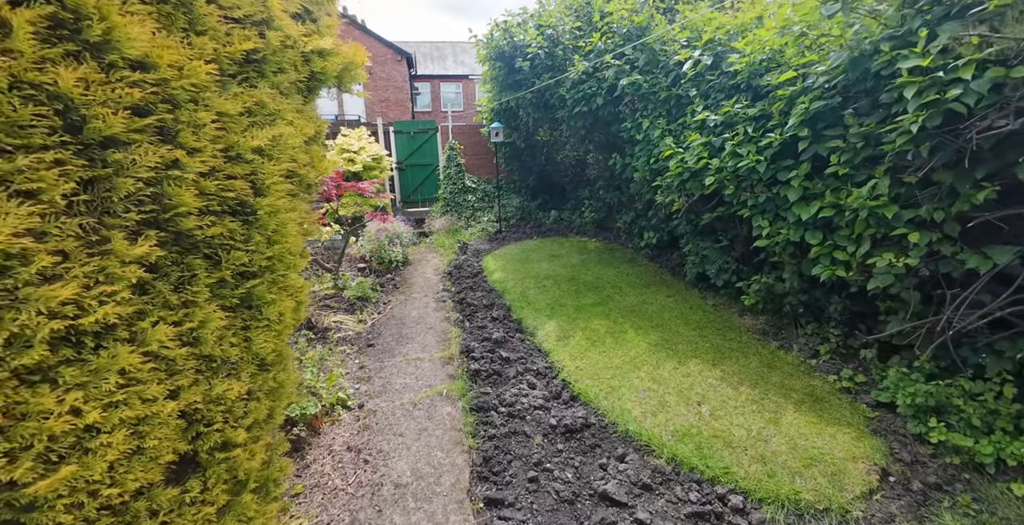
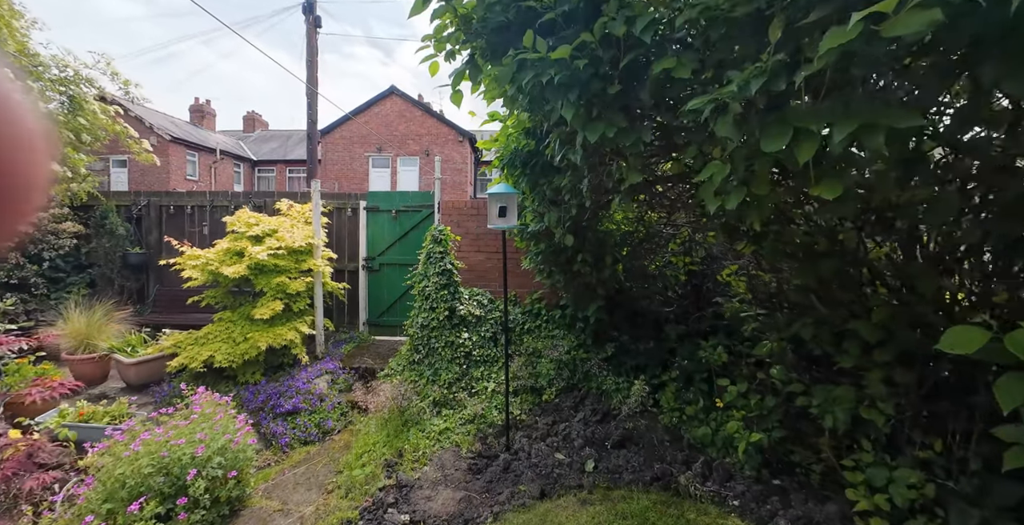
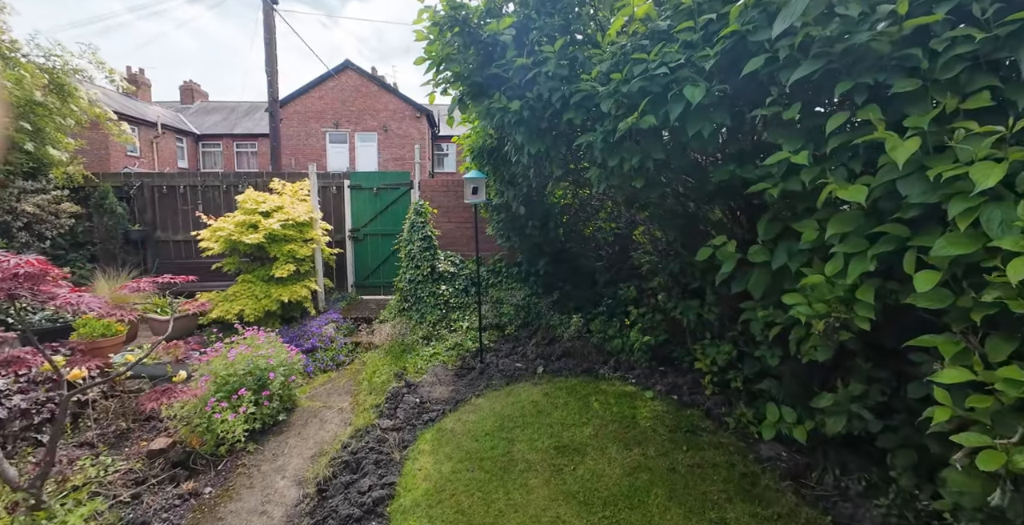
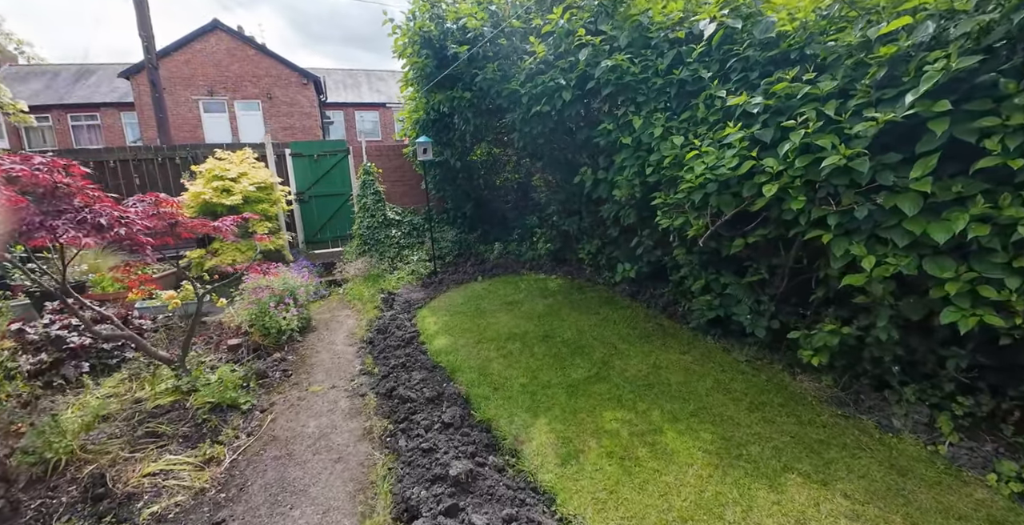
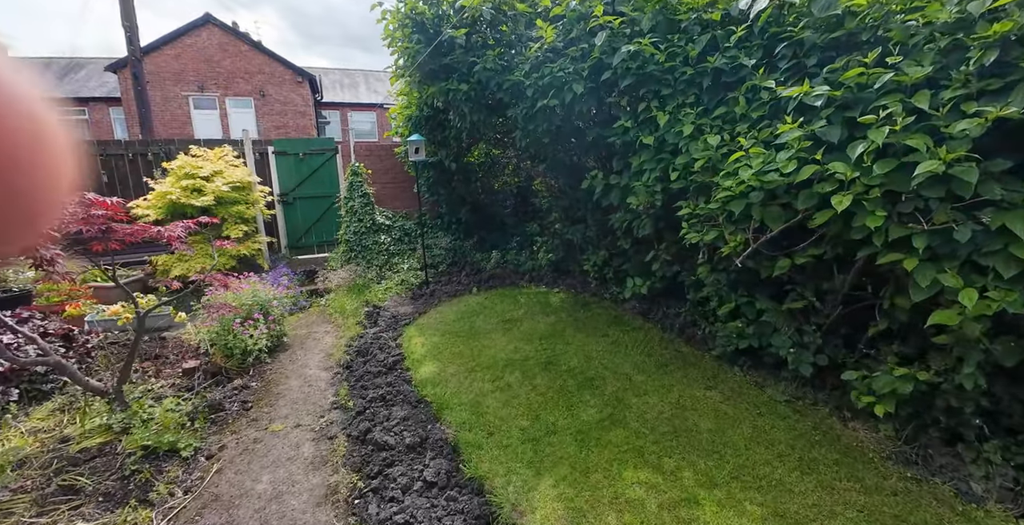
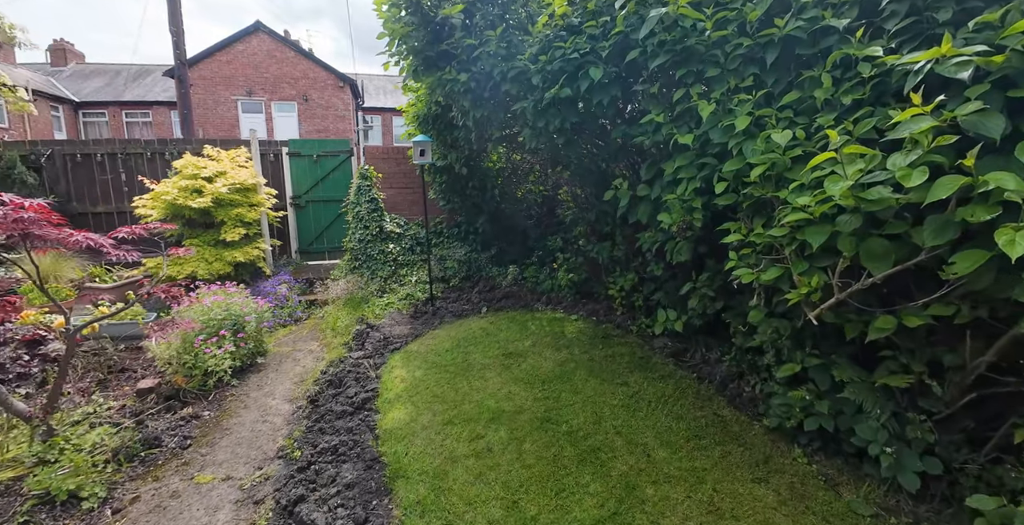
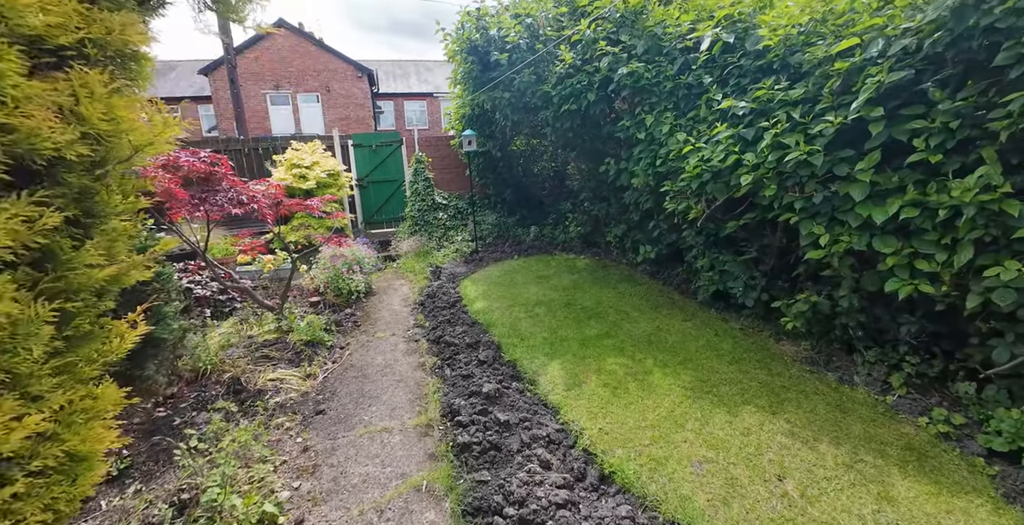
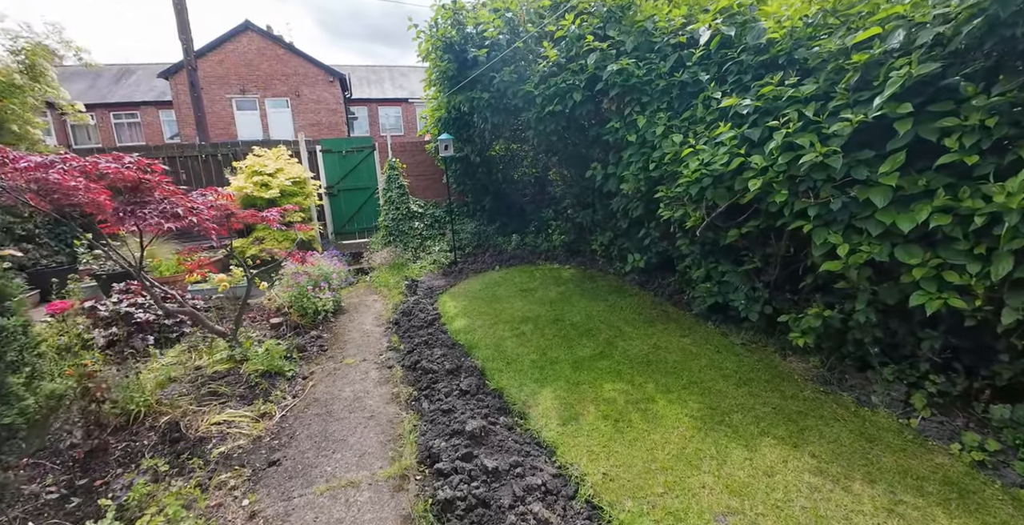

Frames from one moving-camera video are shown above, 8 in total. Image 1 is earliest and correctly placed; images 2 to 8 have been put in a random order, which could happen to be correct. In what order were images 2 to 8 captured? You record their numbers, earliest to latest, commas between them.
7, 8, 4, 5, 6, 3, 2
